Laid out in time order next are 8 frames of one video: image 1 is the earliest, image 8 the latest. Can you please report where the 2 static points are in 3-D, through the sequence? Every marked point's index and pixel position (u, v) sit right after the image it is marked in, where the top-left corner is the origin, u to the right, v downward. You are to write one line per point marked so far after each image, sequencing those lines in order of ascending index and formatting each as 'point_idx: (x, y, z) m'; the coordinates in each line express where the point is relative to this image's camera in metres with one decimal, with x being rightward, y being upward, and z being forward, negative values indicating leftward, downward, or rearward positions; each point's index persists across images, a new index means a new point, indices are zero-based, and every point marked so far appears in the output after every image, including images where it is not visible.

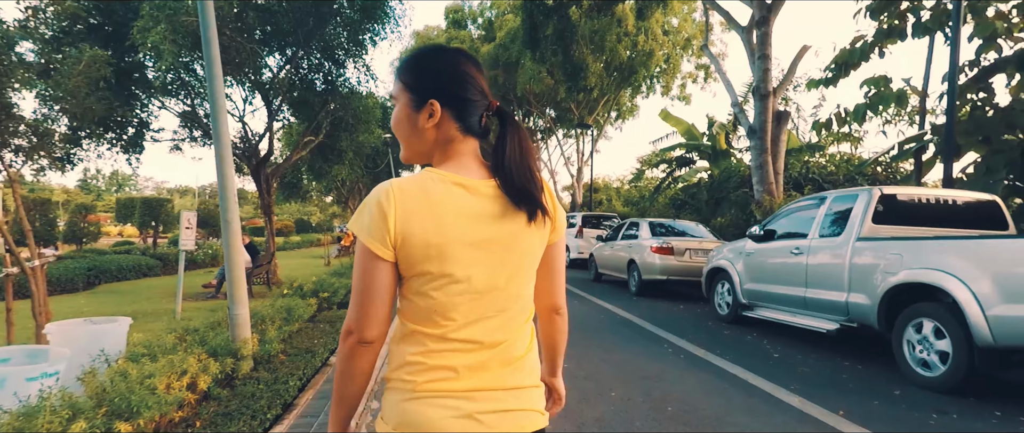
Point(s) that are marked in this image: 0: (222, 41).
0: (-6.1, +3.7, +11.6) m
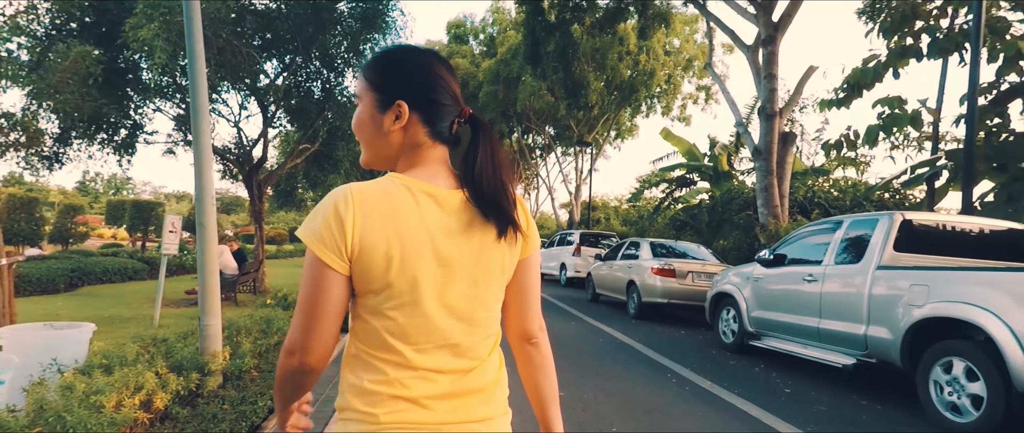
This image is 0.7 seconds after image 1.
0: (-6.1, +3.6, +11.3) m
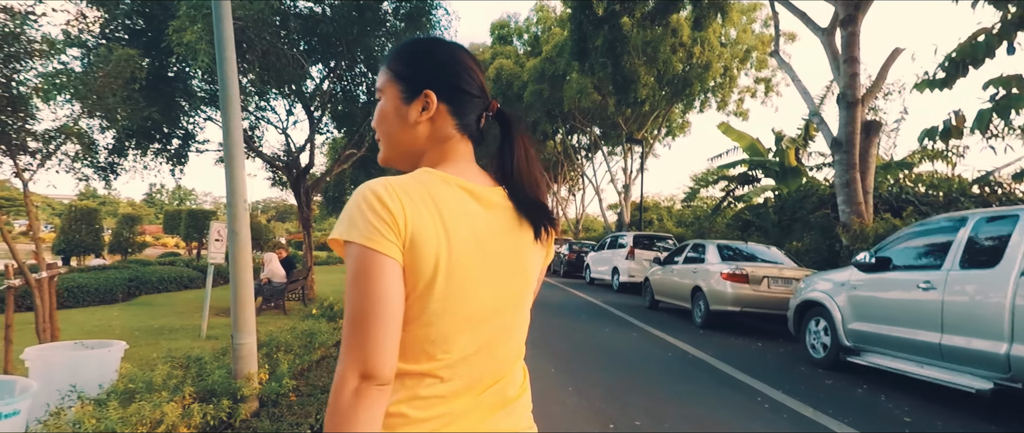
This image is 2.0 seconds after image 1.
0: (-5.1, +3.5, +11.1) m
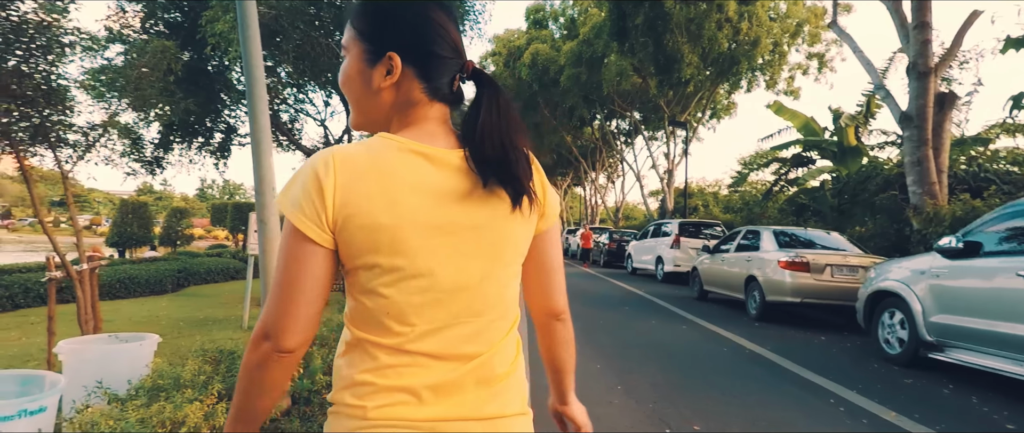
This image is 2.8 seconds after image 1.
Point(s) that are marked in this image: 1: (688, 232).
0: (-4.3, +3.6, +11.1) m
1: (+5.5, -0.5, +17.4) m
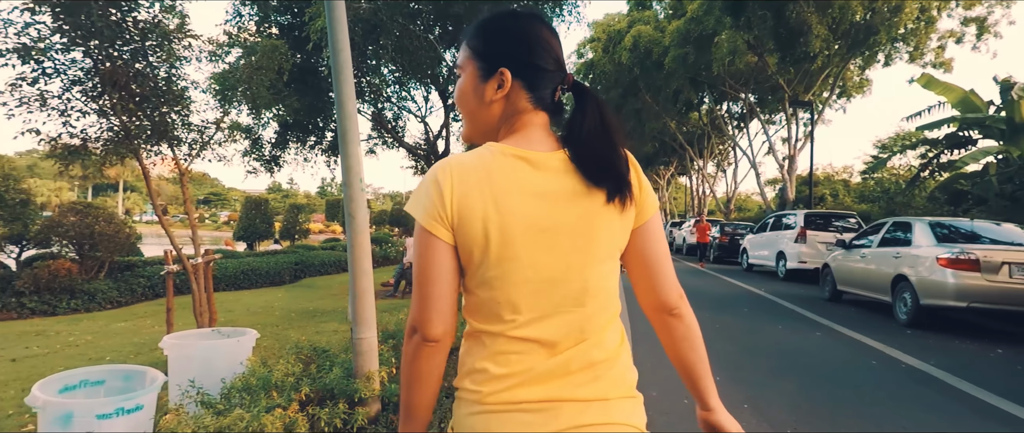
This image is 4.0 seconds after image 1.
0: (-2.3, +3.8, +11.1) m
1: (+8.6, -0.2, +15.6) m
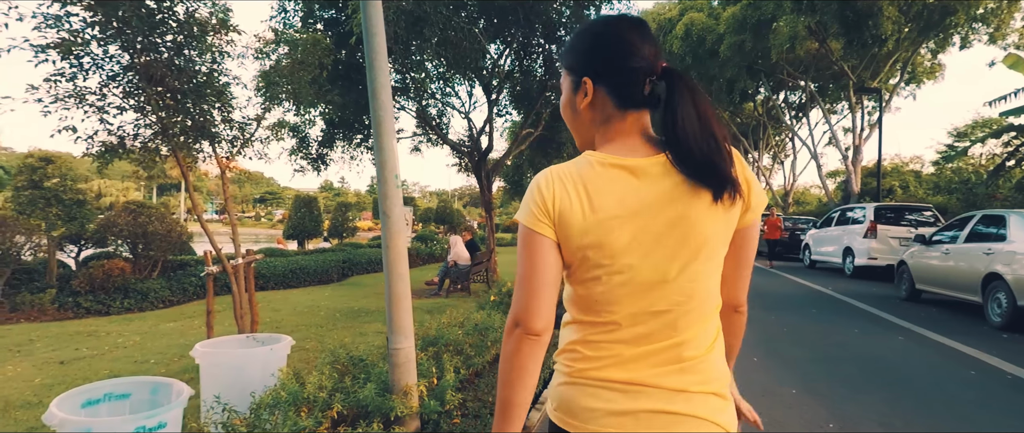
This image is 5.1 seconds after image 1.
0: (-1.4, +3.8, +10.9) m
1: (+9.8, -0.1, +14.5) m
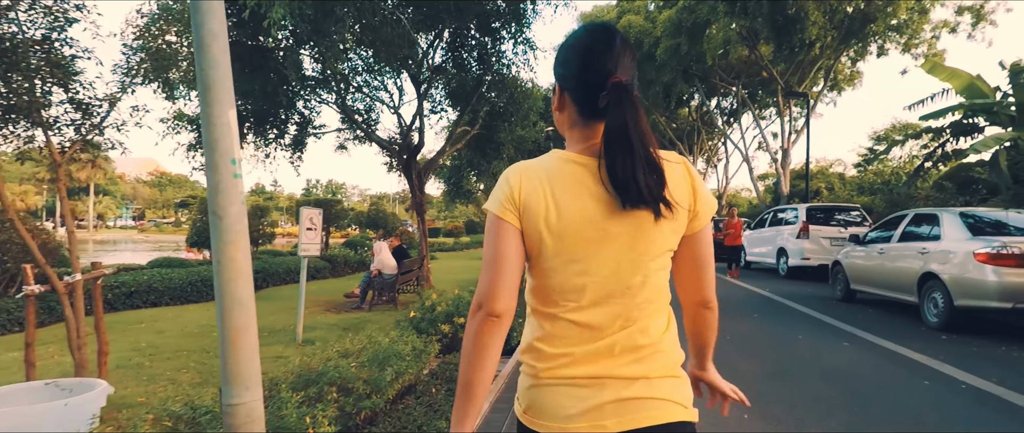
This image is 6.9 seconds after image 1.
0: (-2.8, +3.7, +9.8) m
1: (+8.1, -0.1, +14.6) m
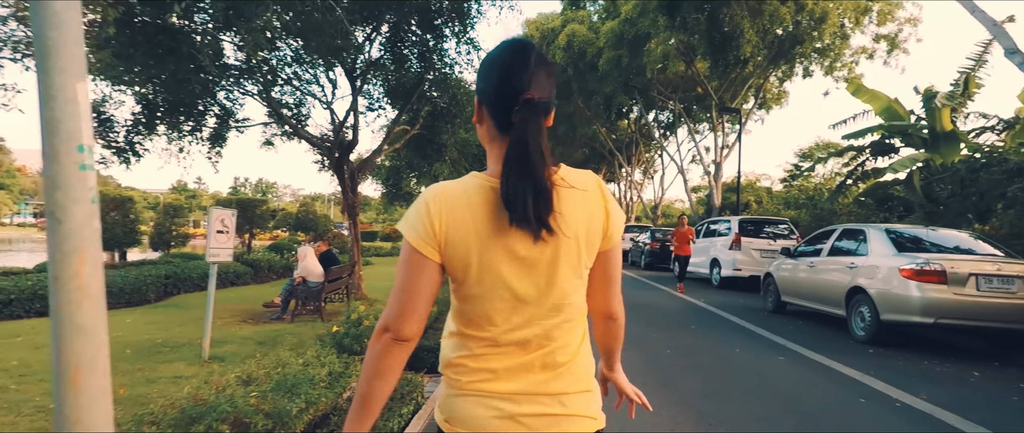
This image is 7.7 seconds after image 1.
0: (-3.7, +3.7, +9.1) m
1: (+6.5, -0.4, +14.9) m
